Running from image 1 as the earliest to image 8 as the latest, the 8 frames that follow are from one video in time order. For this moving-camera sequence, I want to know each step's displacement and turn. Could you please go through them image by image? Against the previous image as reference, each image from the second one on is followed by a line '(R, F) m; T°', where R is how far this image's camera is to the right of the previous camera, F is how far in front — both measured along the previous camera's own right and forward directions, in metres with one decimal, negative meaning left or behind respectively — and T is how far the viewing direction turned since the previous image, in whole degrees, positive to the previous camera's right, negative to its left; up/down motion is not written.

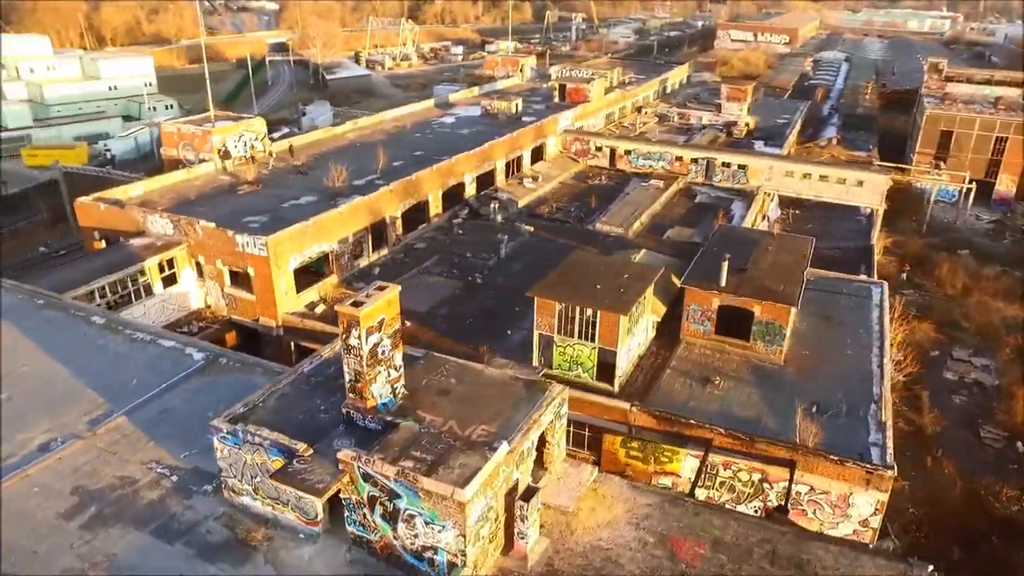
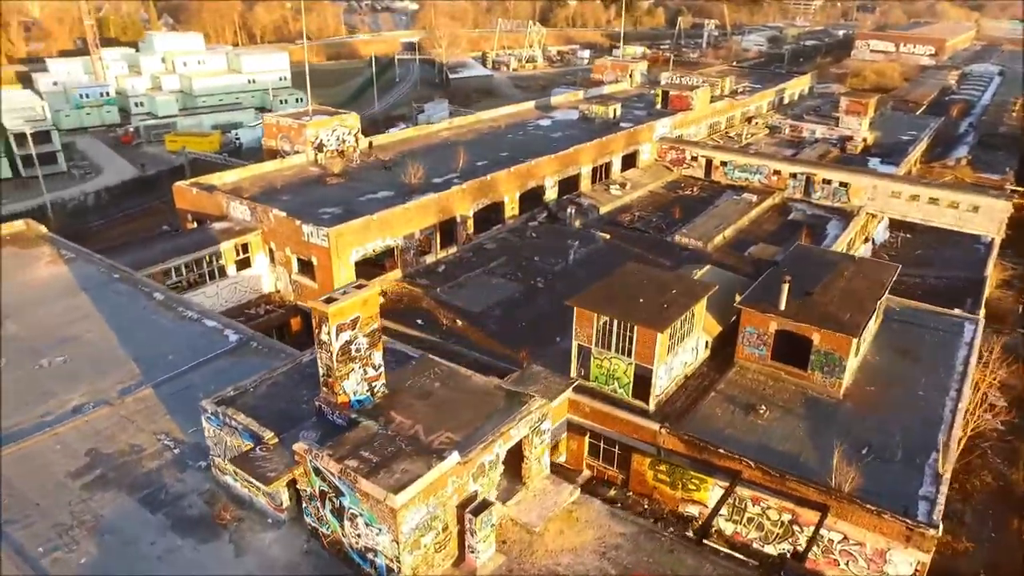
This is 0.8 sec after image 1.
(+2.1, +0.4) m; -10°
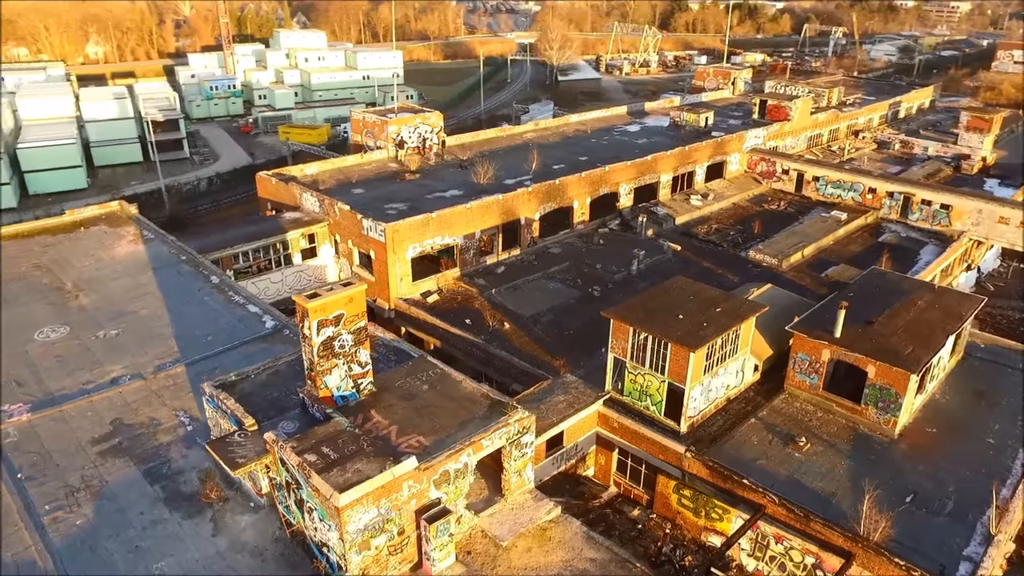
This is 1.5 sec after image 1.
(+1.9, +0.3) m; -9°
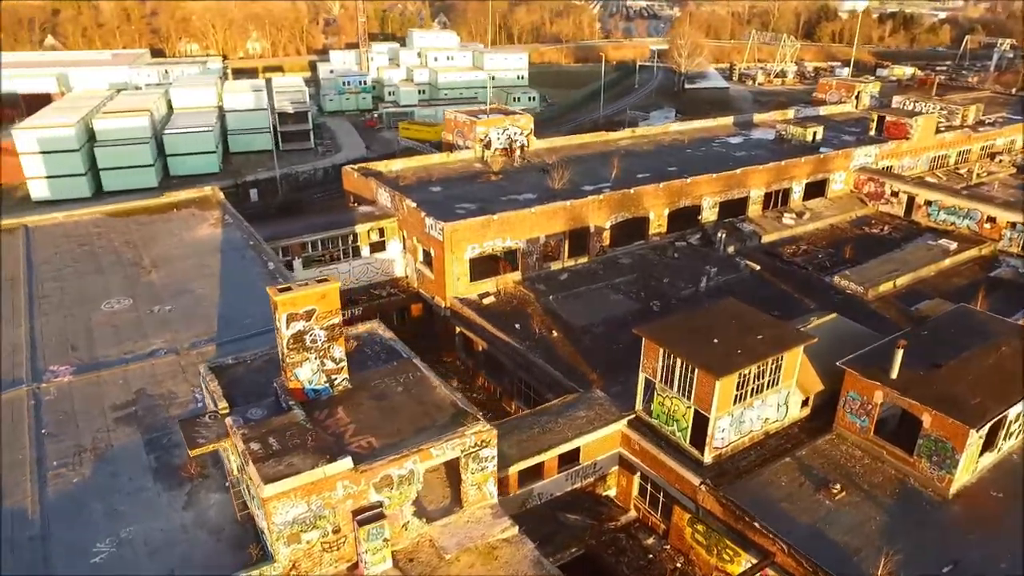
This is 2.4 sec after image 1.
(+2.3, +0.5) m; -10°
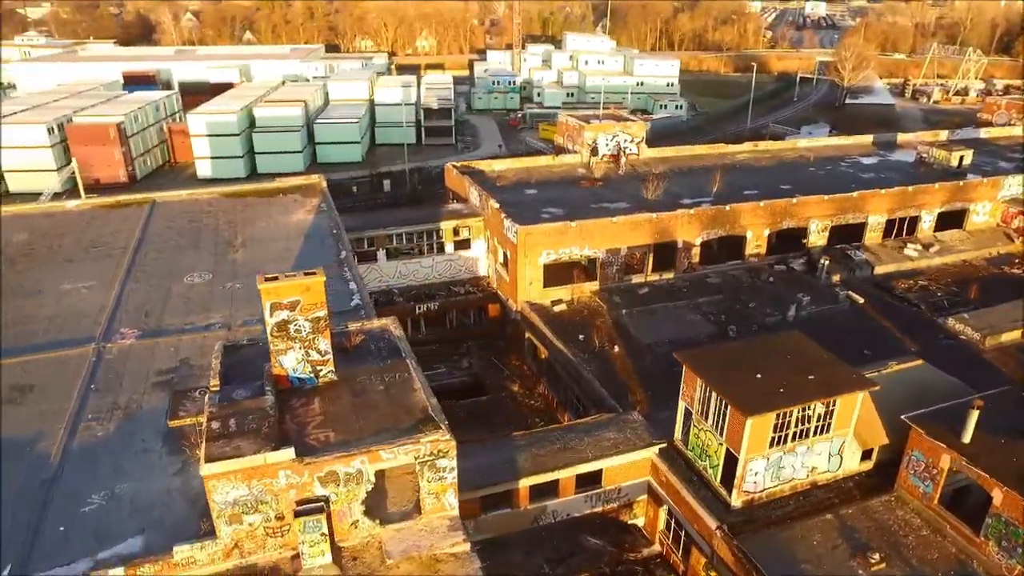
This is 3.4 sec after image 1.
(+2.6, +0.6) m; -12°
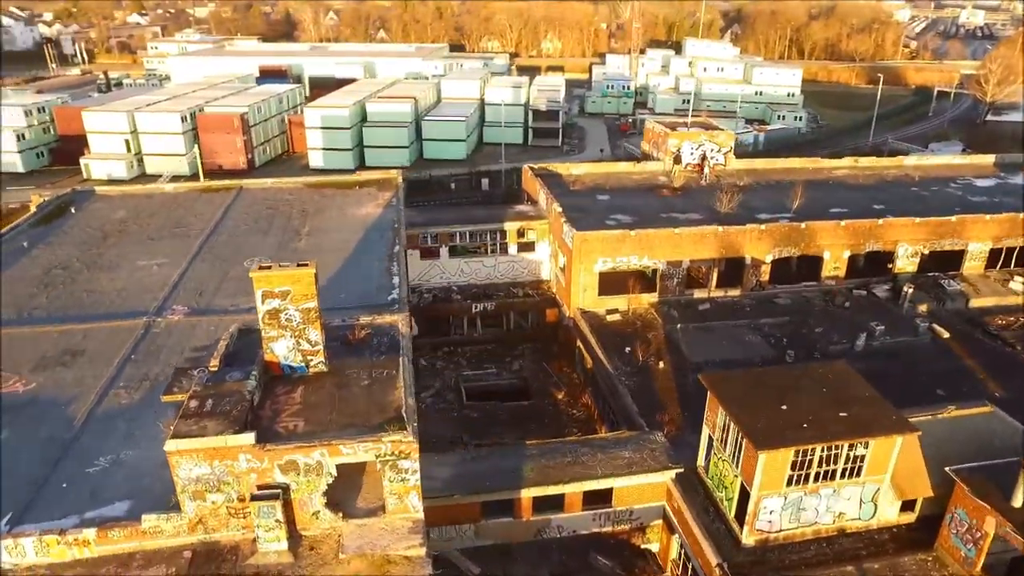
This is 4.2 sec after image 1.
(+2.1, +0.4) m; -9°
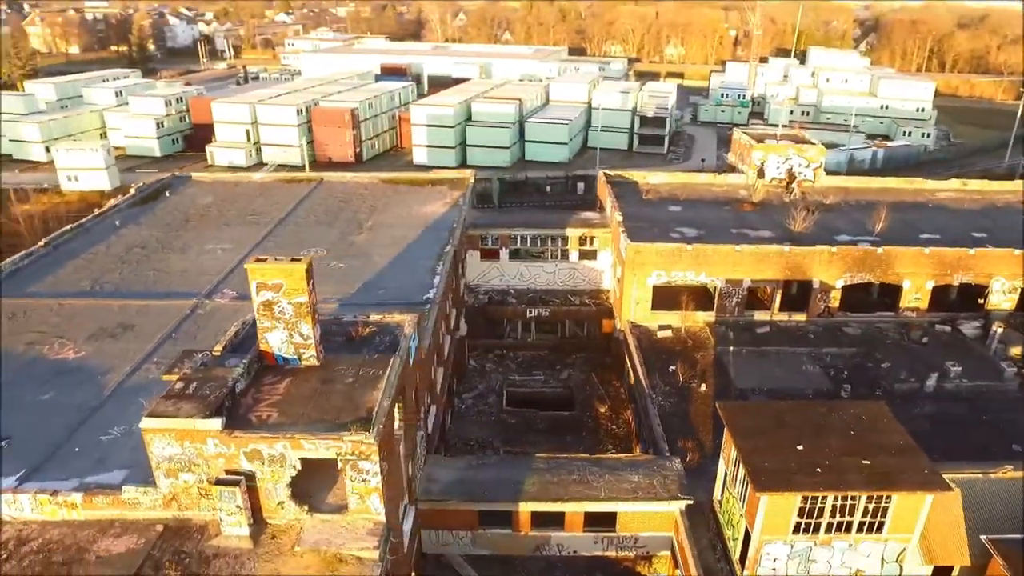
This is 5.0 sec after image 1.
(+2.1, +0.4) m; -9°
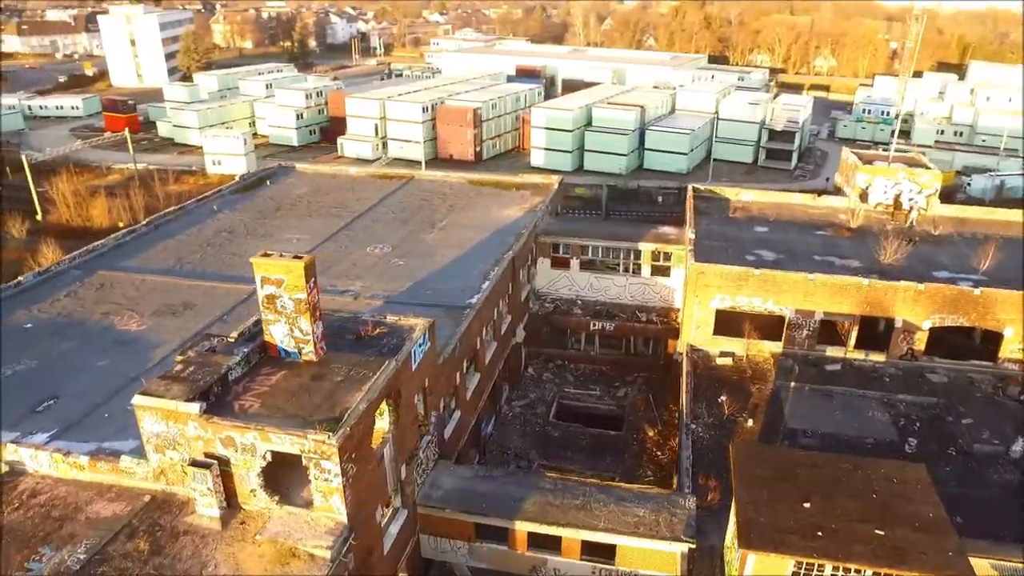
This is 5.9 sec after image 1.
(+2.3, +0.5) m; -10°
